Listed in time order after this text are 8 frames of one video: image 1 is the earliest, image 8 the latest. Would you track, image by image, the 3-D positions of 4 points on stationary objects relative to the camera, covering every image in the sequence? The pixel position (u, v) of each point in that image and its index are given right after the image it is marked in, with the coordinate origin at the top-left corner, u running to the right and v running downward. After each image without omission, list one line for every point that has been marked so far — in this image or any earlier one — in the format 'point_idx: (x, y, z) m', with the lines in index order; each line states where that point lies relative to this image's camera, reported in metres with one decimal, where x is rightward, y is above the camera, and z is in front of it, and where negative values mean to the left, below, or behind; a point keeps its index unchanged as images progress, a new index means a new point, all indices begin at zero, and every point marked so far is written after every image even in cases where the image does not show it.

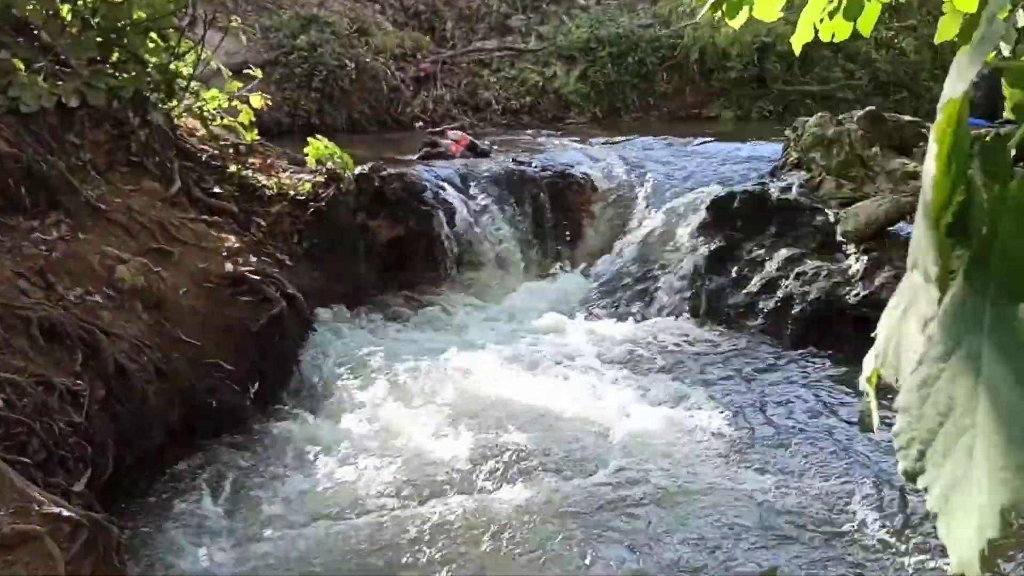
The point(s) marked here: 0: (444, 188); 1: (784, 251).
0: (-0.5, +0.7, +7.1) m
1: (+1.7, +0.2, +6.0) m
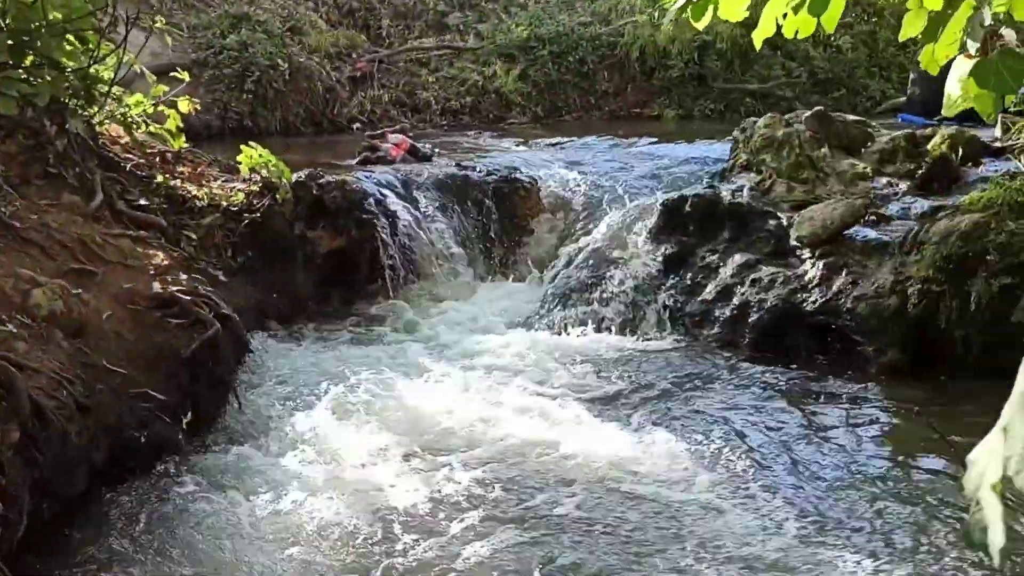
0: (-0.9, +0.7, +6.8) m
1: (+1.4, +0.2, +5.9) m
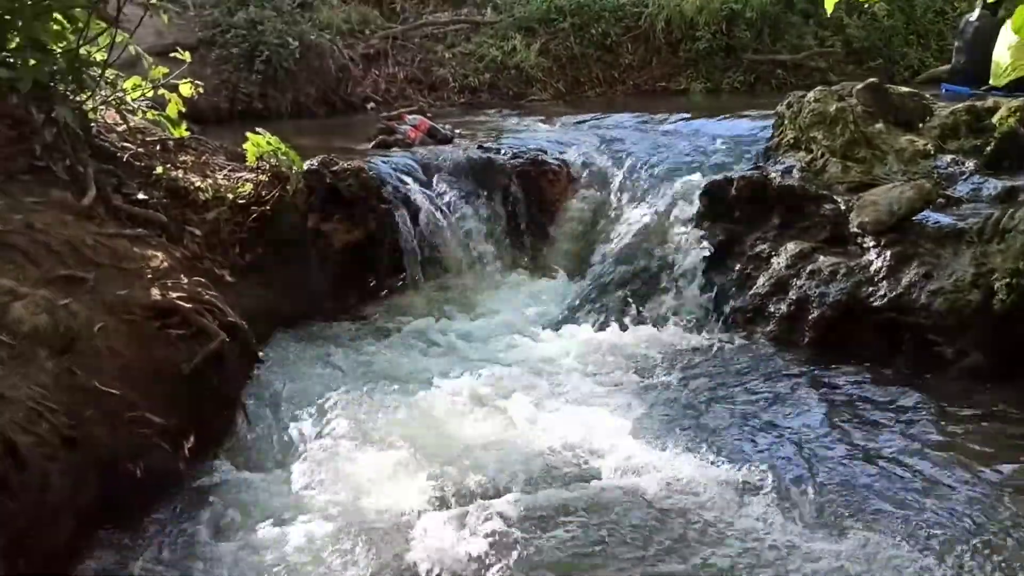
0: (-0.7, +0.7, +6.3) m
1: (+1.6, +0.2, +5.4) m
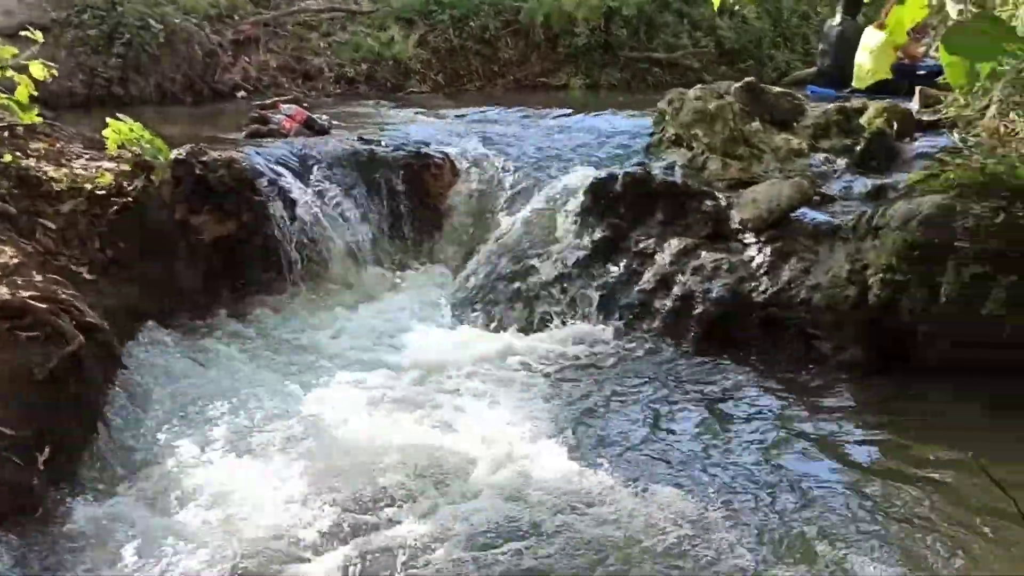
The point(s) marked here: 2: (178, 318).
0: (-1.5, +0.7, +6.0) m
1: (+0.9, +0.3, +5.4) m
2: (-1.8, -0.2, +5.2) m
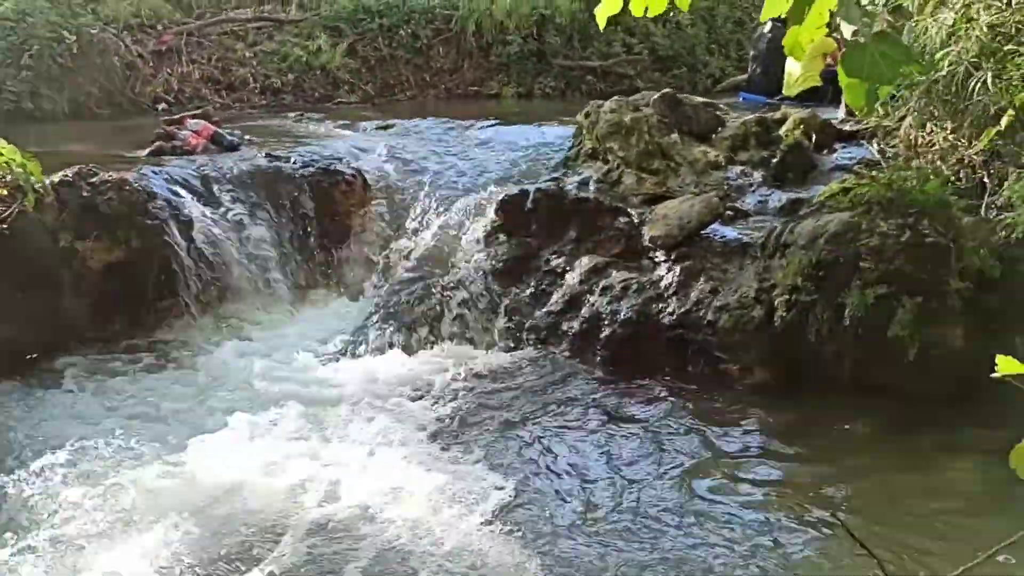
0: (-2.0, +0.6, +5.8) m
1: (+0.4, +0.2, +5.2) m
2: (-2.3, -0.3, +4.9) m
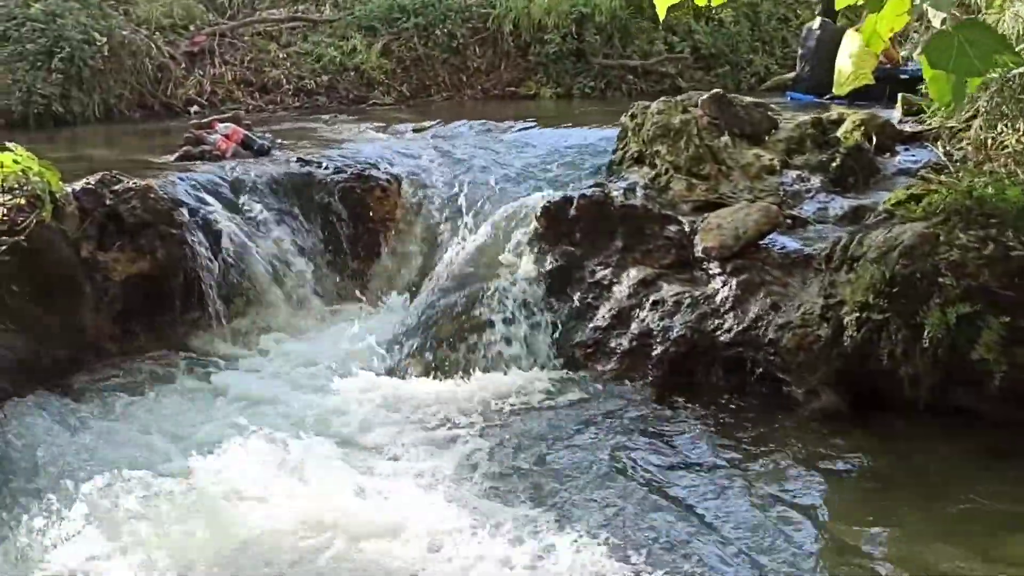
0: (-1.8, +0.5, +5.5) m
1: (+0.6, +0.1, +4.9) m
2: (-2.1, -0.4, +4.7) m
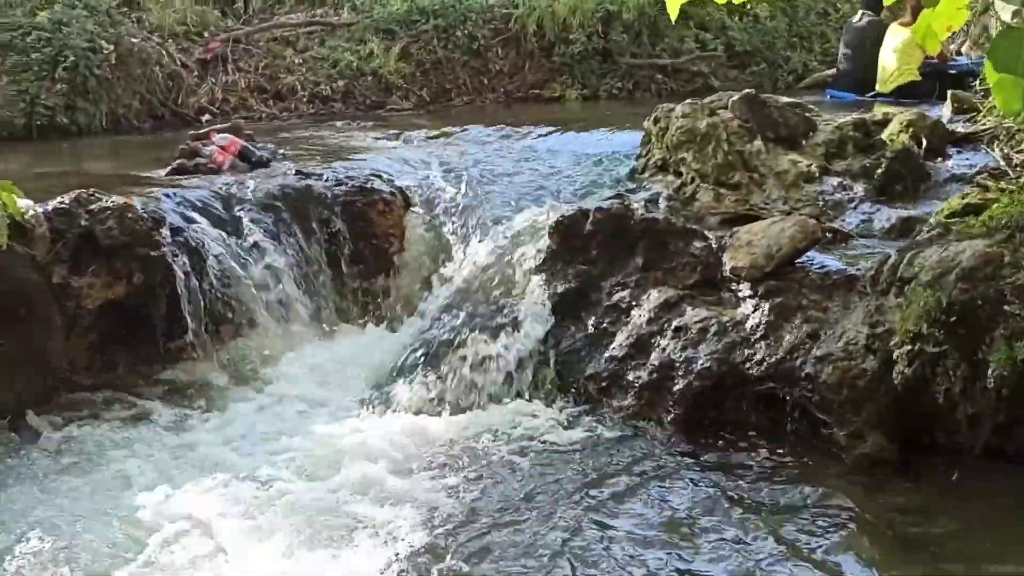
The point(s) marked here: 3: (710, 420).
0: (-1.7, +0.4, +5.1) m
1: (+0.7, 0.0, +4.4) m
2: (-2.1, -0.5, +4.3) m
3: (+0.8, -0.6, +3.9) m
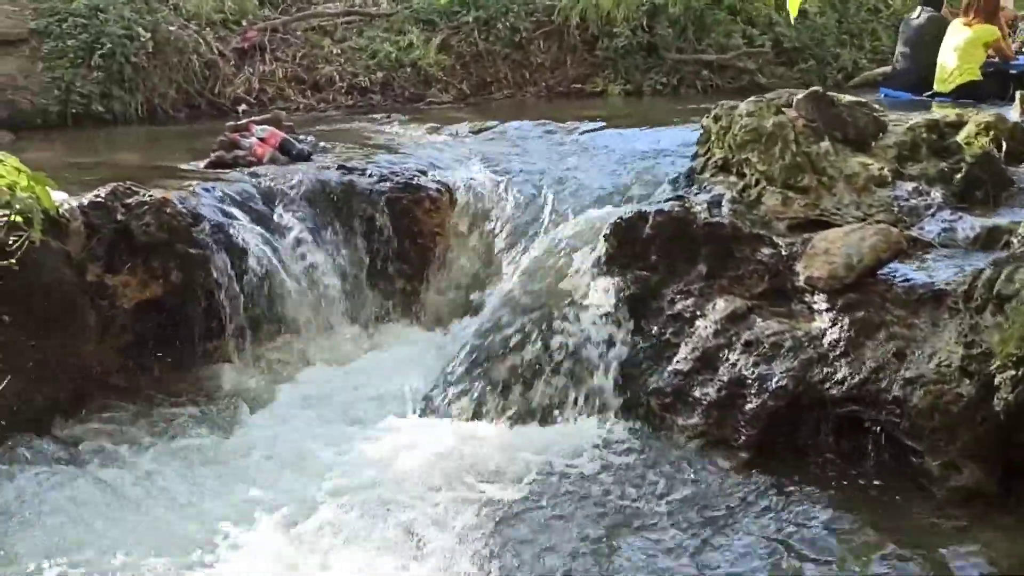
0: (-1.4, +0.4, +4.9) m
1: (+0.9, -0.1, +4.1) m
2: (-1.8, -0.5, +4.1) m
3: (+1.1, -0.6, +3.7) m
